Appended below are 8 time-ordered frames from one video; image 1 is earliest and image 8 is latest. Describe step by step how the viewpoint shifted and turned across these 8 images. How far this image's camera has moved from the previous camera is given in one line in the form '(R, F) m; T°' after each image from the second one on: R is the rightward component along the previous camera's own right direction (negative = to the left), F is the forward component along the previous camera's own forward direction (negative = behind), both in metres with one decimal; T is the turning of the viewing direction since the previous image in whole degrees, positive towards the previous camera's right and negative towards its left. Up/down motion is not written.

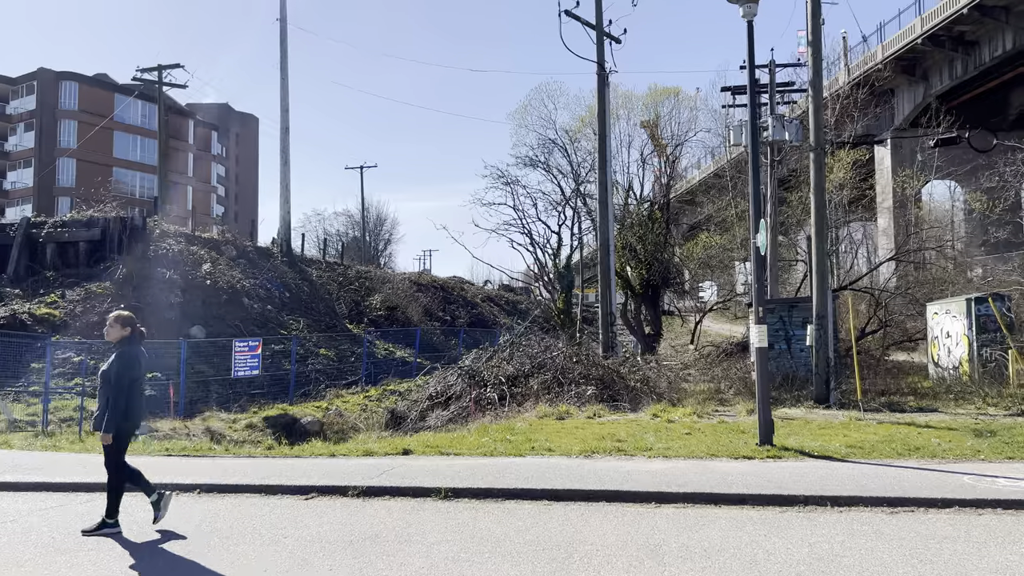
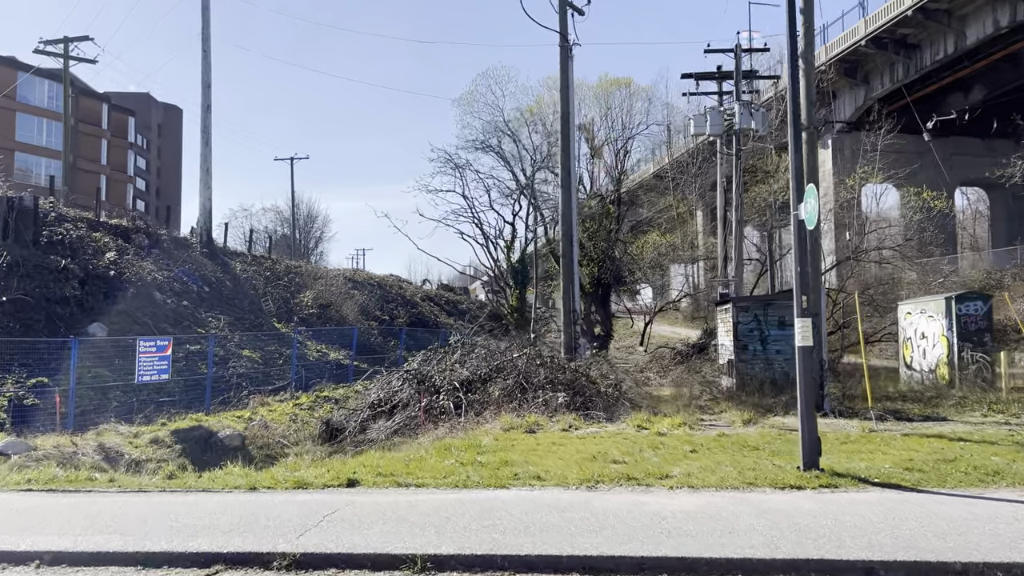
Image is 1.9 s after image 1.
(-0.4, +1.8) m; +5°
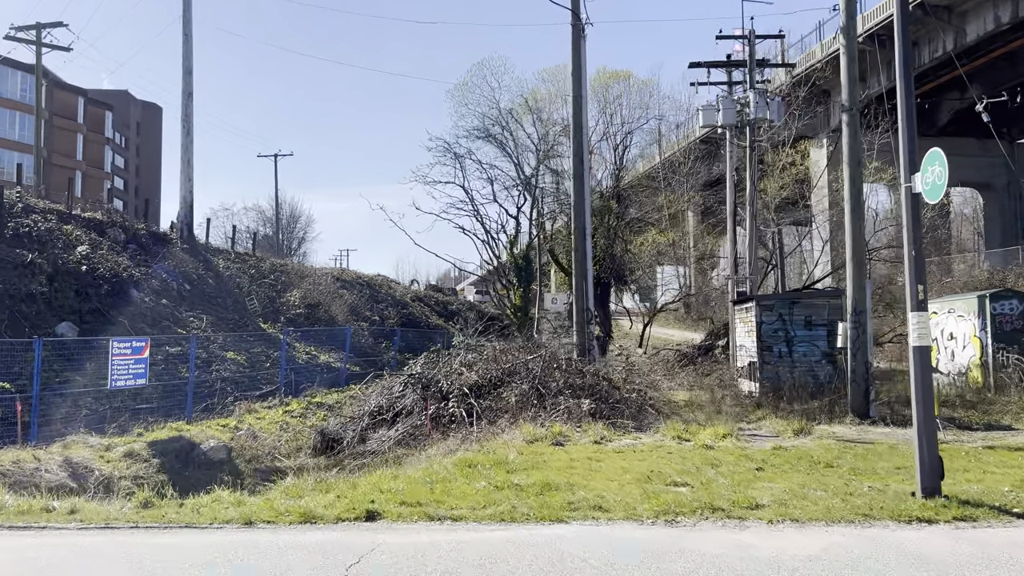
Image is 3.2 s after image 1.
(-0.5, +1.1) m; +1°
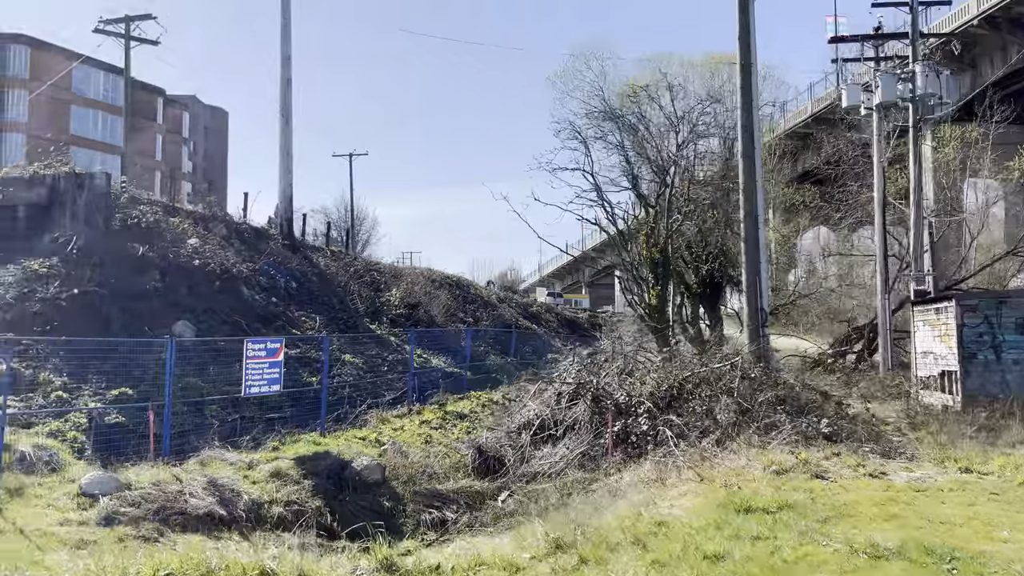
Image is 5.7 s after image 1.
(-1.8, +1.6) m; -4°
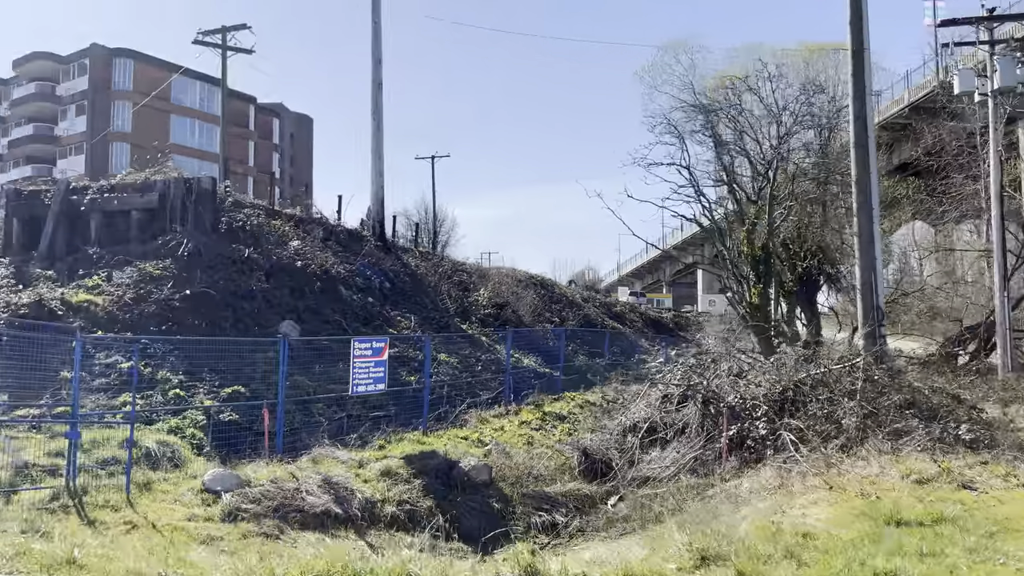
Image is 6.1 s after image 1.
(-0.4, +0.2) m; -6°
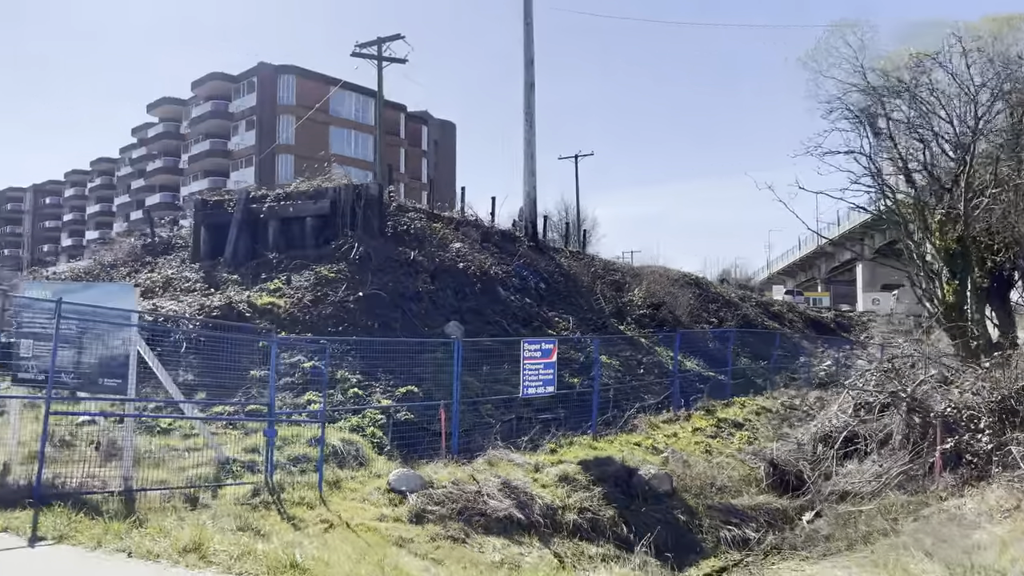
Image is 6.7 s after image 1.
(-0.5, +0.3) m; -10°
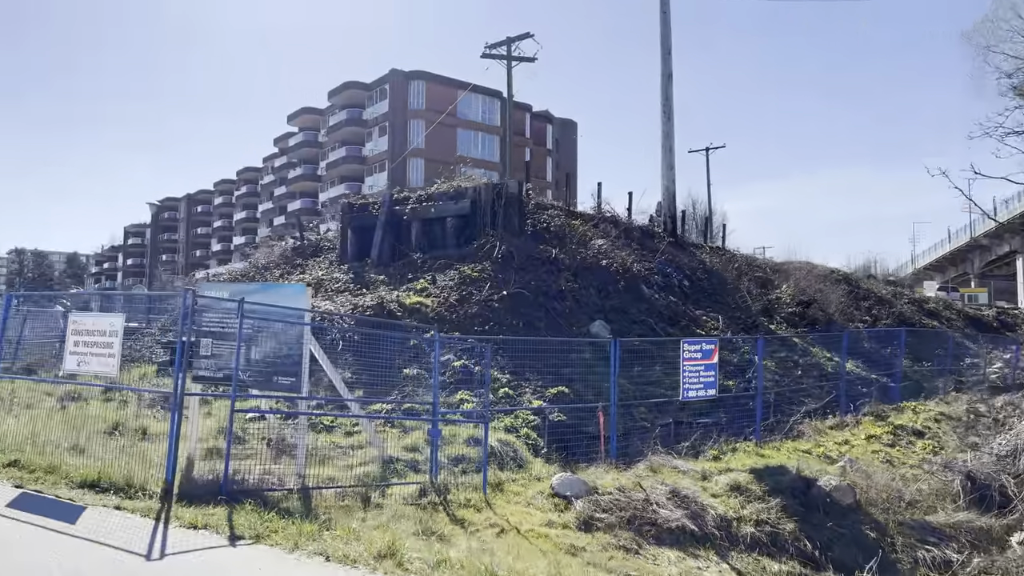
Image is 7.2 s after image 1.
(-0.4, +0.3) m; -9°
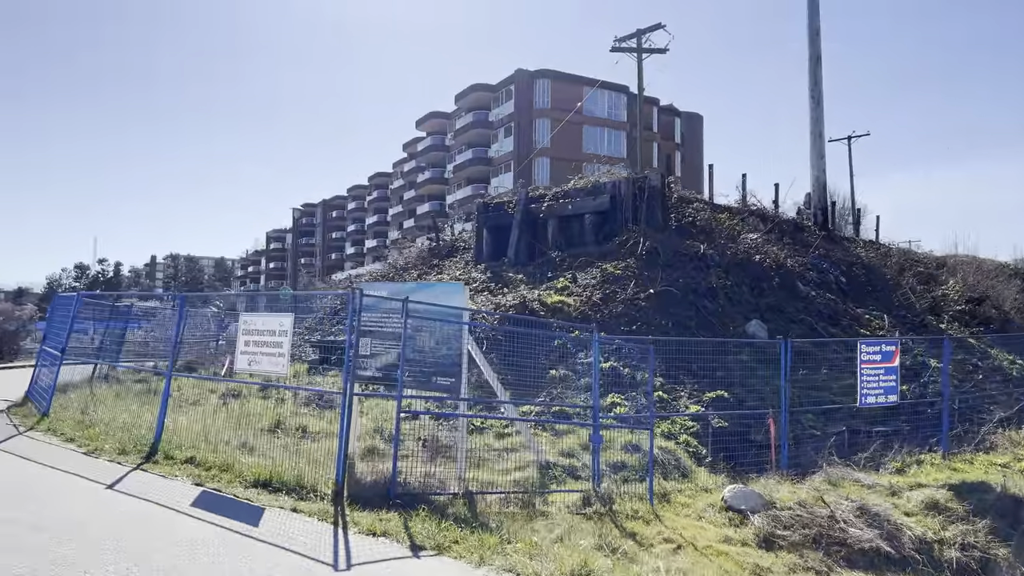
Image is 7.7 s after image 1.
(-0.4, +0.3) m; -9°
